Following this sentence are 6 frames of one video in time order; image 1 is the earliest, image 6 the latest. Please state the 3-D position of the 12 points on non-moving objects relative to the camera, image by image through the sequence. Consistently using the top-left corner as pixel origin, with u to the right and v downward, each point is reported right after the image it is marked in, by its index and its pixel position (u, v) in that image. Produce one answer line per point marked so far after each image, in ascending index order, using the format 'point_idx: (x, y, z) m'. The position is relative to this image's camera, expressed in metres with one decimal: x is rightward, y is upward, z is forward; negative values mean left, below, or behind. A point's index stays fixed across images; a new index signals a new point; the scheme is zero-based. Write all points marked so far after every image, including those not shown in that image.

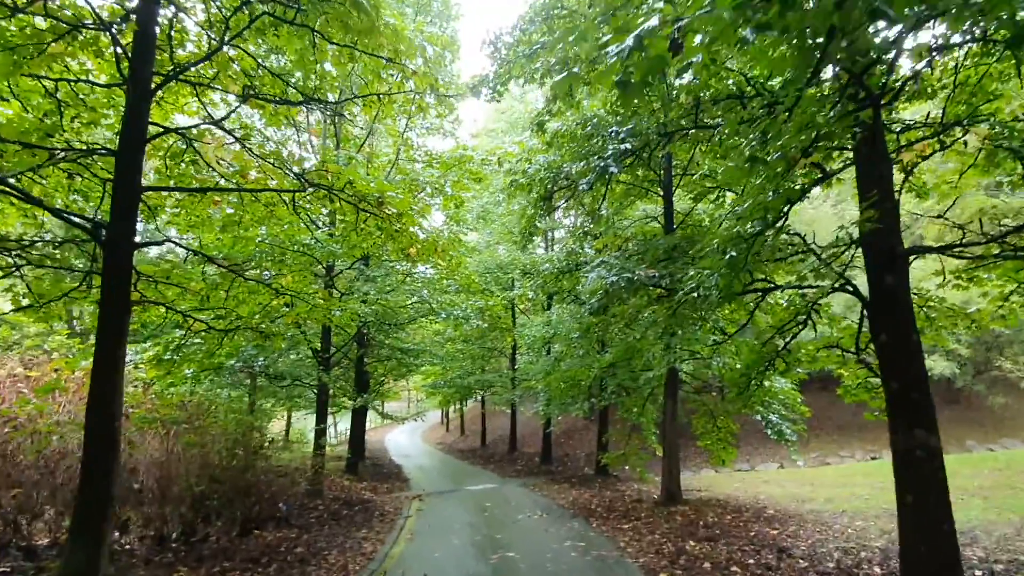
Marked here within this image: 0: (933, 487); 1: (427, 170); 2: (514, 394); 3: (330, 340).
0: (+3.7, -1.7, +4.6) m
1: (-1.9, +2.7, +11.6) m
2: (+0.1, -3.6, +18.0) m
3: (-4.0, -1.1, +11.3) m
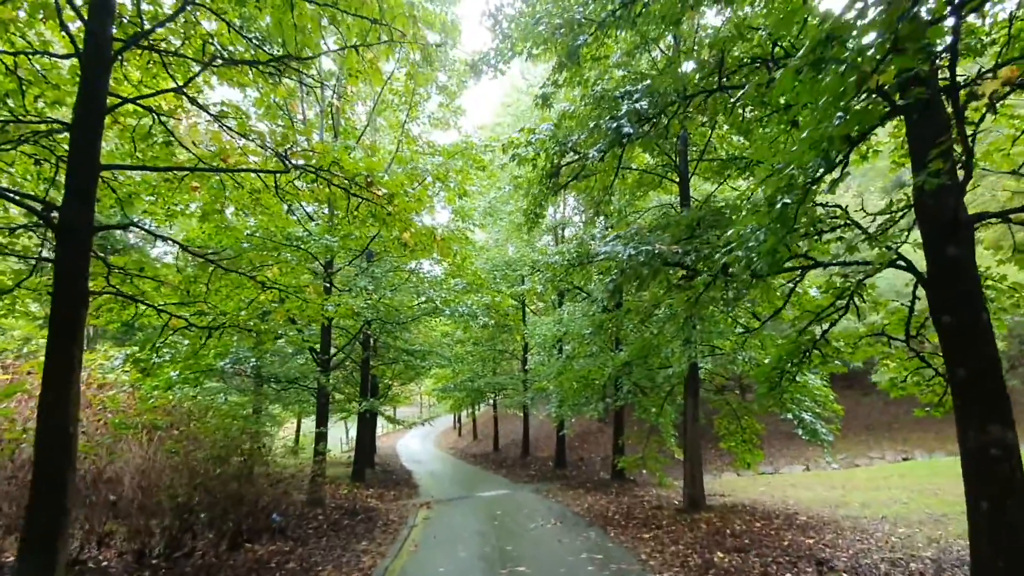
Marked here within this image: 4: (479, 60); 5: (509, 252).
0: (+3.7, -1.5, +3.9) m
1: (-1.8, +2.8, +11.0) m
2: (+0.5, -3.6, +17.4) m
3: (-3.8, -1.1, +10.8) m
4: (-0.5, +3.2, +7.5) m
5: (-0.1, +1.3, +17.4) m
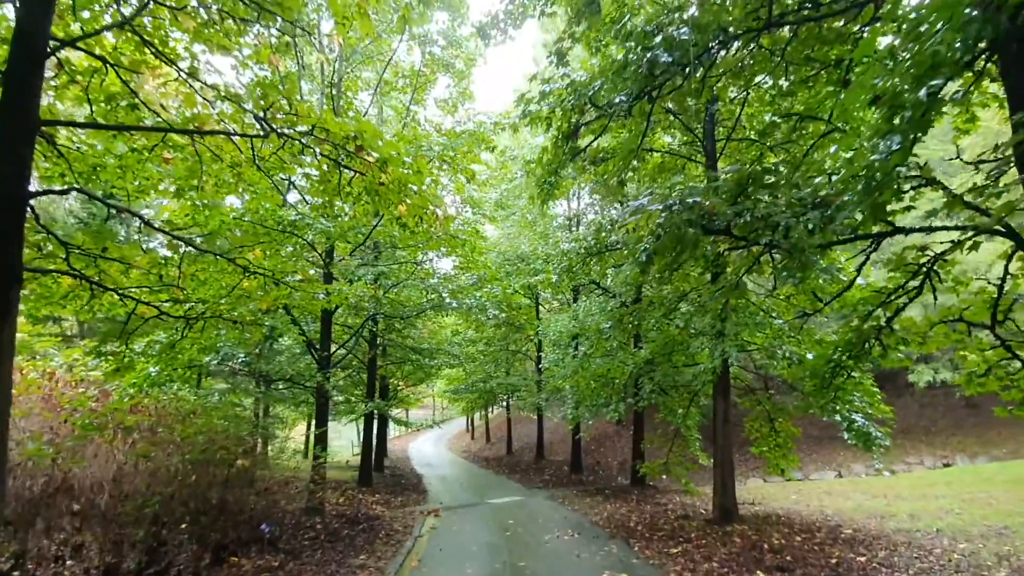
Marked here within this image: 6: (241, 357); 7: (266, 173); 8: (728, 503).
0: (+3.8, -1.3, +3.0) m
1: (-1.6, +2.9, +10.3) m
2: (+0.9, -3.5, +16.6) m
3: (-3.5, -0.9, +10.2) m
4: (-0.3, +3.4, +6.7) m
5: (+0.3, +1.4, +16.7) m
6: (-4.7, -1.2, +9.1) m
7: (-2.7, +1.3, +5.8) m
8: (+3.7, -3.7, +8.9) m
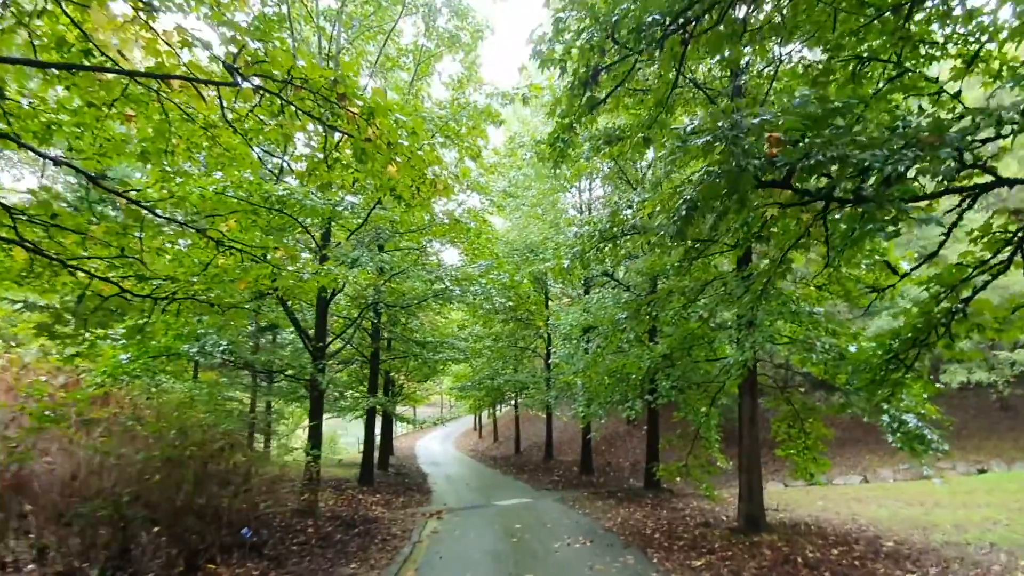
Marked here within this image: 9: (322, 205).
0: (+3.8, -1.1, +2.3) m
1: (-1.4, +3.2, +9.7) m
2: (+1.1, -3.2, +15.9) m
3: (-3.4, -0.7, +9.5) m
4: (-0.2, +3.6, +6.0) m
5: (+0.5, +1.7, +16.0) m
6: (-4.6, -0.9, +8.5) m
7: (-2.7, +1.5, +5.1) m
8: (+3.8, -3.5, +8.2) m
9: (-2.6, +1.1, +7.3) m
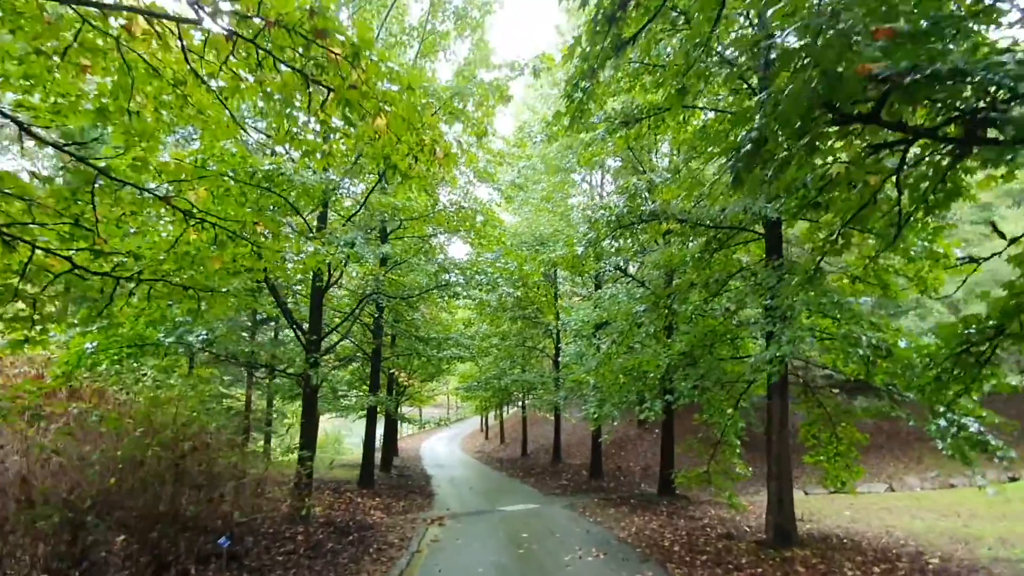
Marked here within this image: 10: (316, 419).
0: (+3.8, -1.0, +1.6) m
1: (-1.2, +3.3, +9.1) m
2: (+1.4, -3.1, +15.2) m
3: (-3.3, -0.5, +8.9) m
4: (-0.1, +3.8, +5.4) m
5: (+0.8, +1.8, +15.3) m
6: (-4.5, -0.8, +7.9) m
7: (-2.6, +1.7, +4.5) m
8: (+3.9, -3.4, +7.5) m
9: (-2.5, +1.3, +6.7) m
10: (-3.2, -2.2, +8.6) m
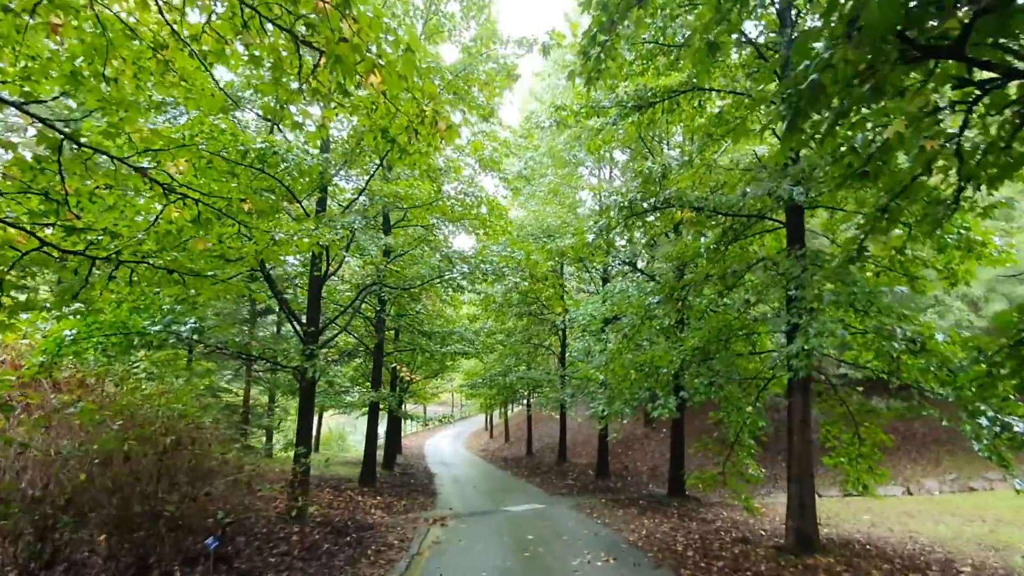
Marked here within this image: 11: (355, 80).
0: (+3.9, -0.9, +1.1) m
1: (-1.1, +3.5, +8.7) m
2: (+1.5, -3.0, +14.8) m
3: (-3.1, -0.4, +8.6) m
4: (0.0, +3.9, +5.0) m
5: (+1.0, +1.9, +15.0) m
6: (-4.4, -0.6, +7.5) m
7: (-2.5, +1.8, +4.2) m
8: (+4.0, -3.2, +7.0) m
9: (-2.4, +1.5, +6.3) m
10: (-3.1, -2.0, +8.3) m
11: (-1.1, +1.5, +4.0) m
